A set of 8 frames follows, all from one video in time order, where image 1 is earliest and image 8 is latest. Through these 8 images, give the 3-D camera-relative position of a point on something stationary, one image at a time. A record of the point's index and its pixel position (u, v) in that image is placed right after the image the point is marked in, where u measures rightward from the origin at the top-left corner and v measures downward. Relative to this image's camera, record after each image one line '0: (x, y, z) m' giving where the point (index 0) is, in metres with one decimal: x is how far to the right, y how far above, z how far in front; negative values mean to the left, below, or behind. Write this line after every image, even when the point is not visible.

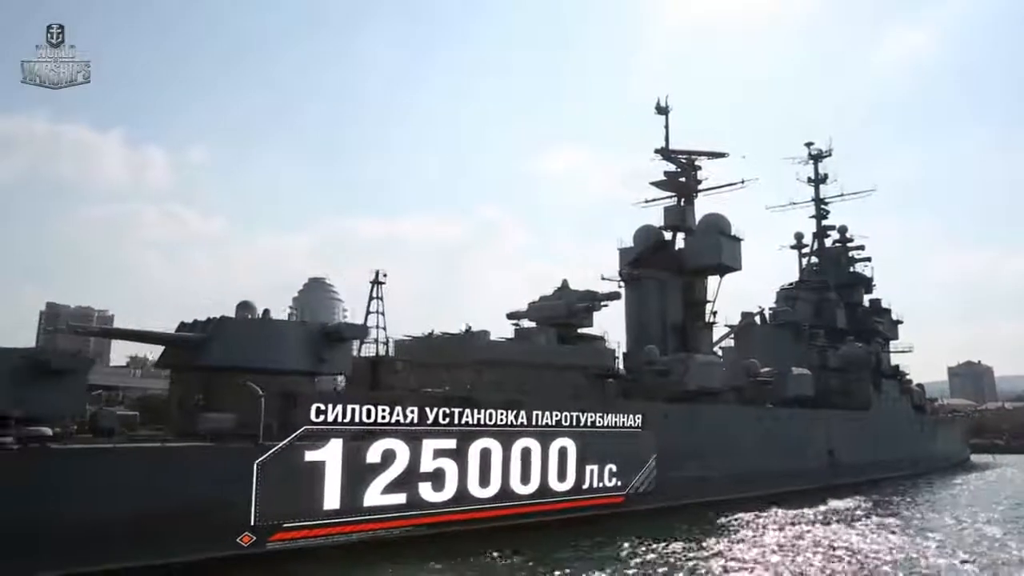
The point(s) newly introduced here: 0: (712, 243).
0: (+5.2, +1.2, +19.9) m
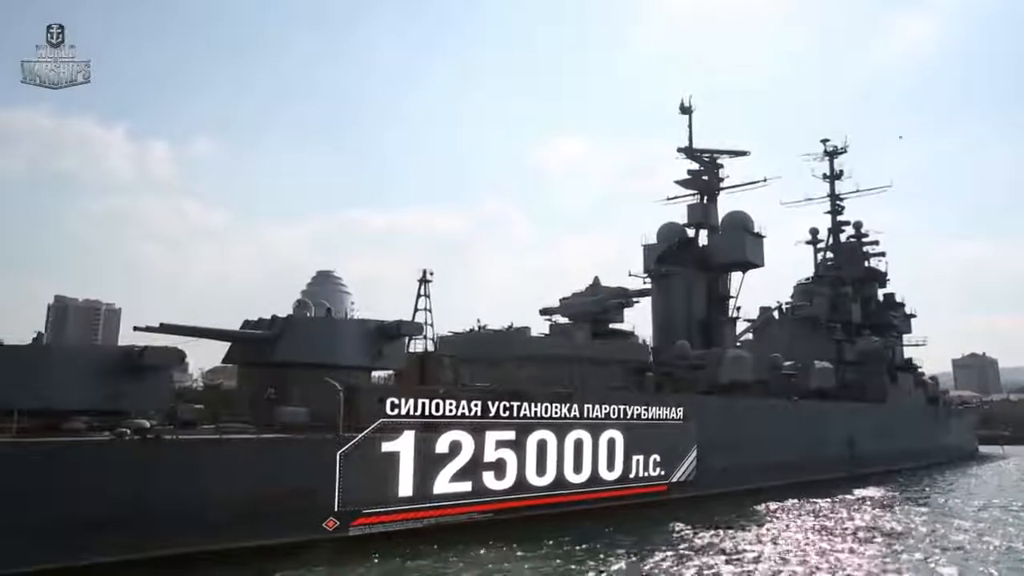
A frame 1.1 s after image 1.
0: (+6.0, +1.3, +20.4) m
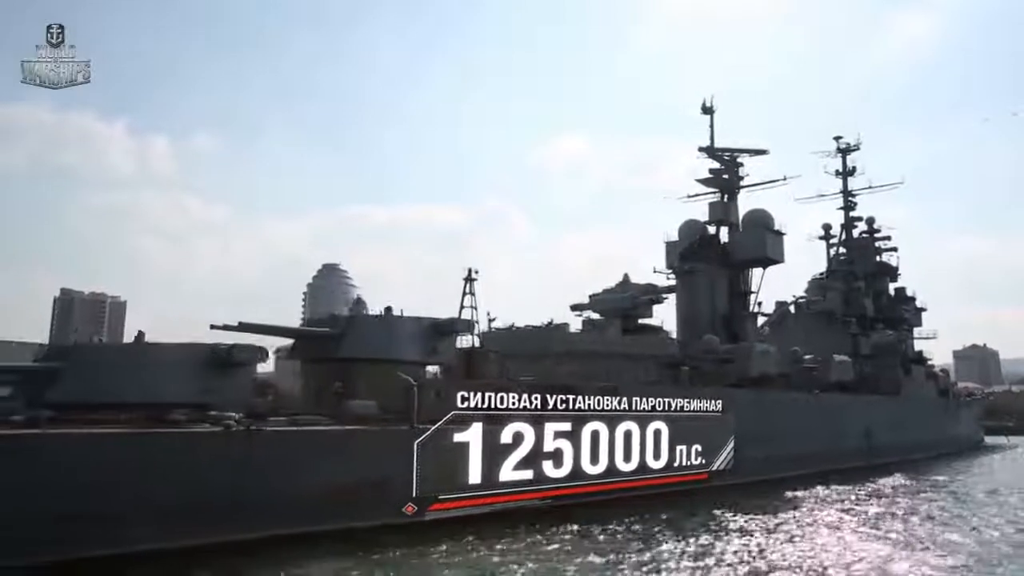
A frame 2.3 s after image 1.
0: (+6.8, +1.4, +21.1) m
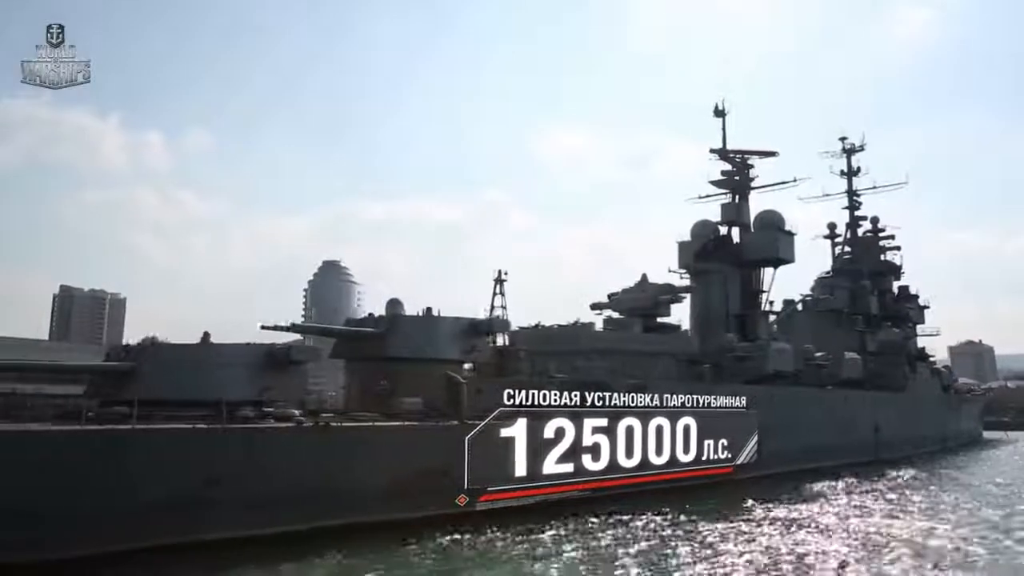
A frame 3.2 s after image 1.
0: (+7.3, +1.4, +21.6) m
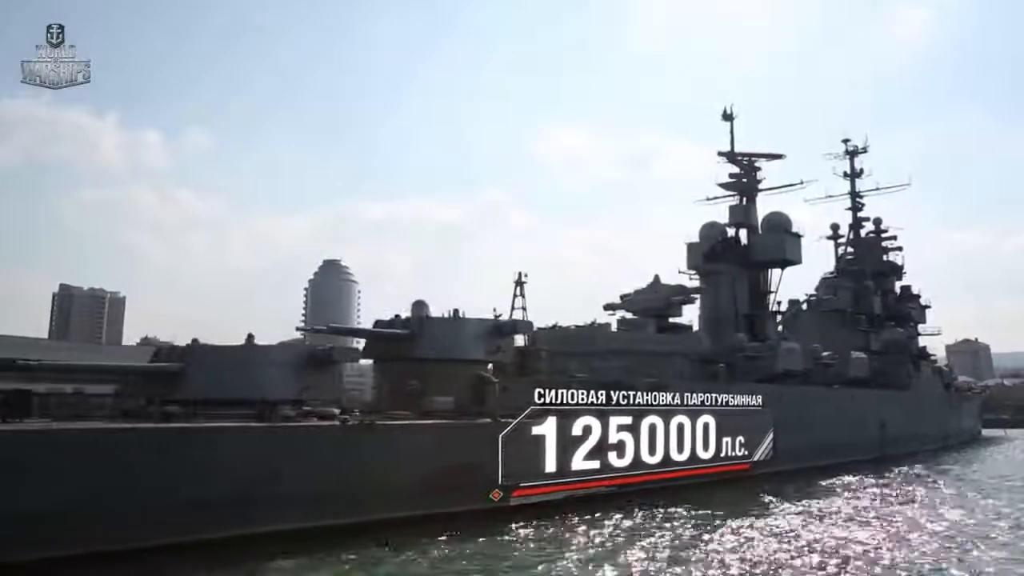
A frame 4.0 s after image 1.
0: (+7.7, +1.4, +22.1) m
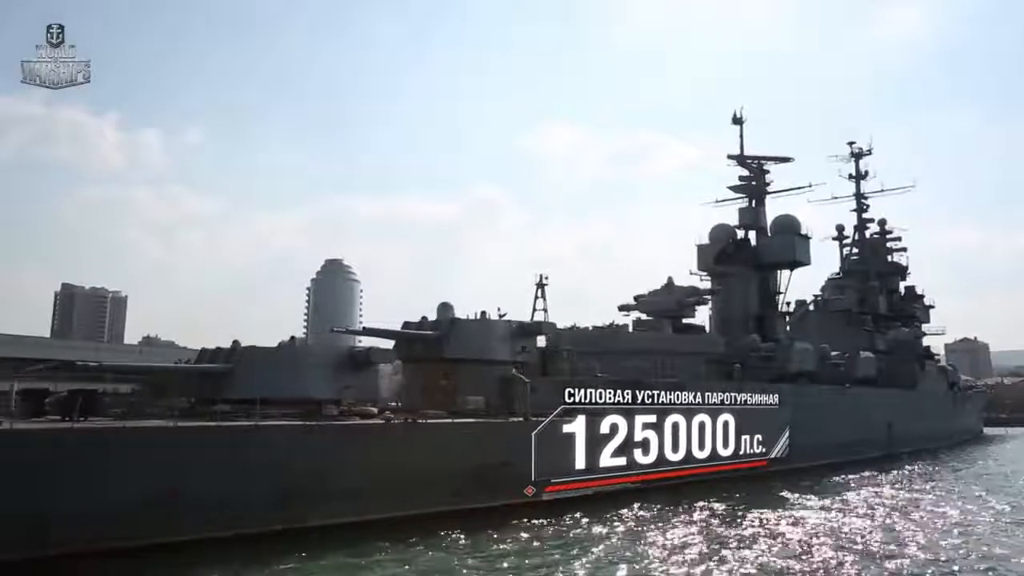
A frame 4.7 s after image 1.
0: (+8.1, +1.4, +22.5) m
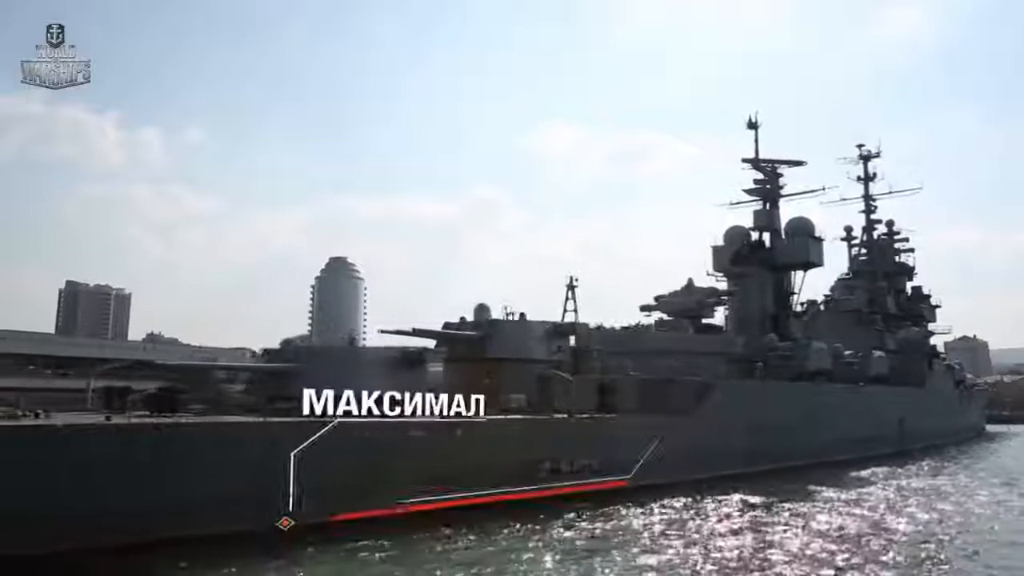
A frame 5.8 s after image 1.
0: (+8.8, +1.4, +23.1) m
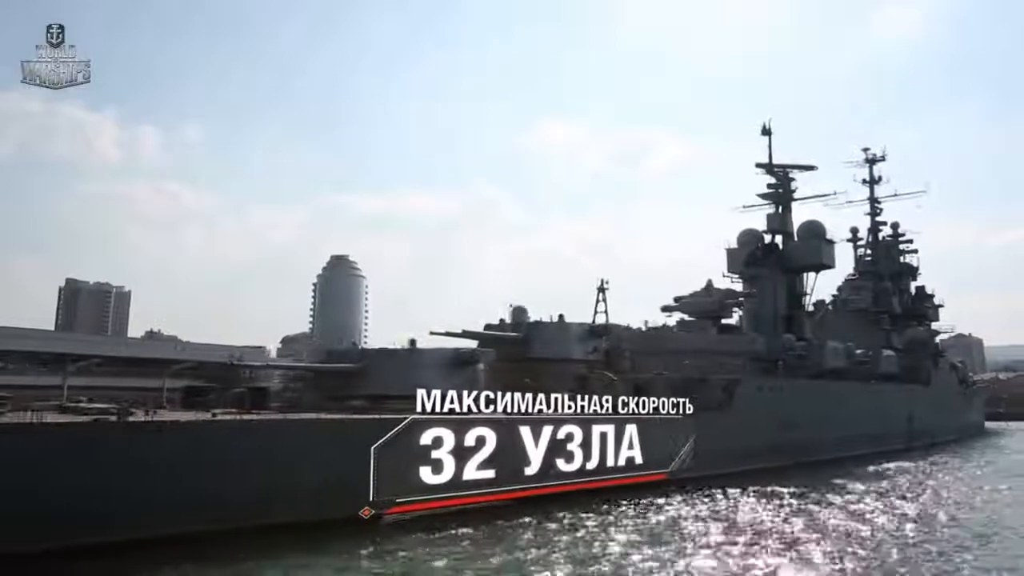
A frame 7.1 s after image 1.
0: (+9.5, +1.3, +23.9) m
